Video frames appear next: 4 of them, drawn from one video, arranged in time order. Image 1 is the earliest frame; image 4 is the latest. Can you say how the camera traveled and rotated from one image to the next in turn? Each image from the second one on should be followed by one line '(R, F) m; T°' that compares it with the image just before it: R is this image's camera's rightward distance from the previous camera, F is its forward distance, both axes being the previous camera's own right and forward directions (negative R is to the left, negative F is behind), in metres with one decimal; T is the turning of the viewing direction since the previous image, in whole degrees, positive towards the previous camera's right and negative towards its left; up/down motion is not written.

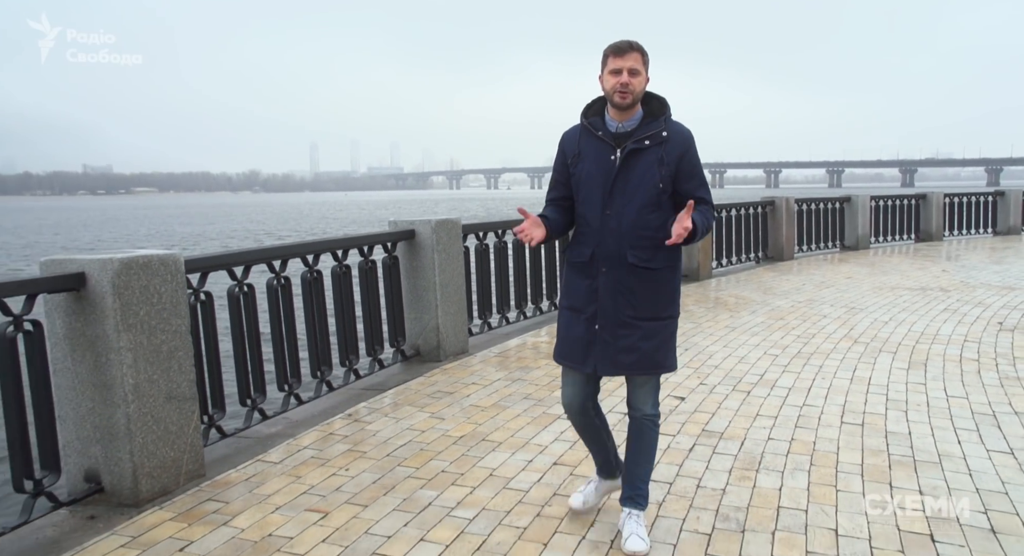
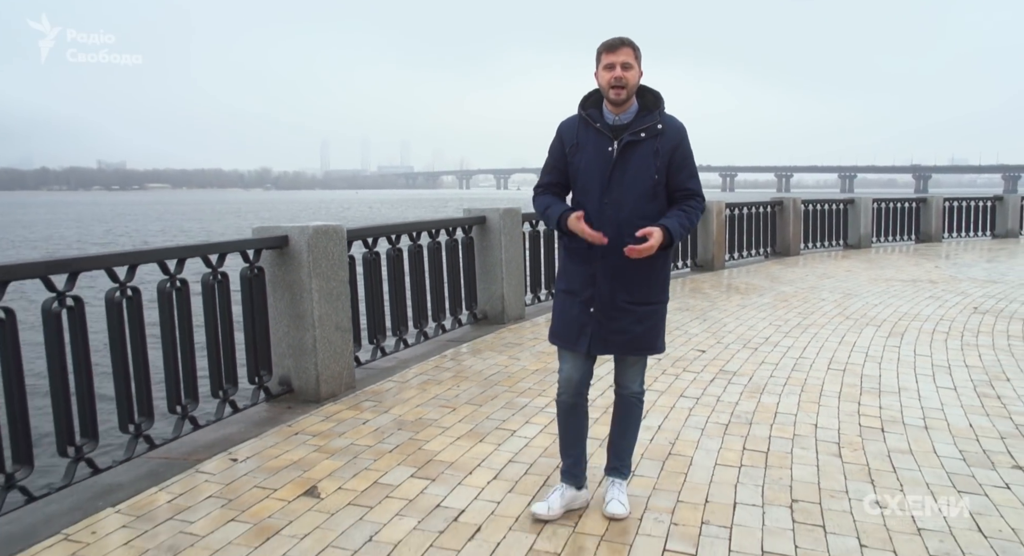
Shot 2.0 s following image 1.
(-0.4, -1.4) m; -1°
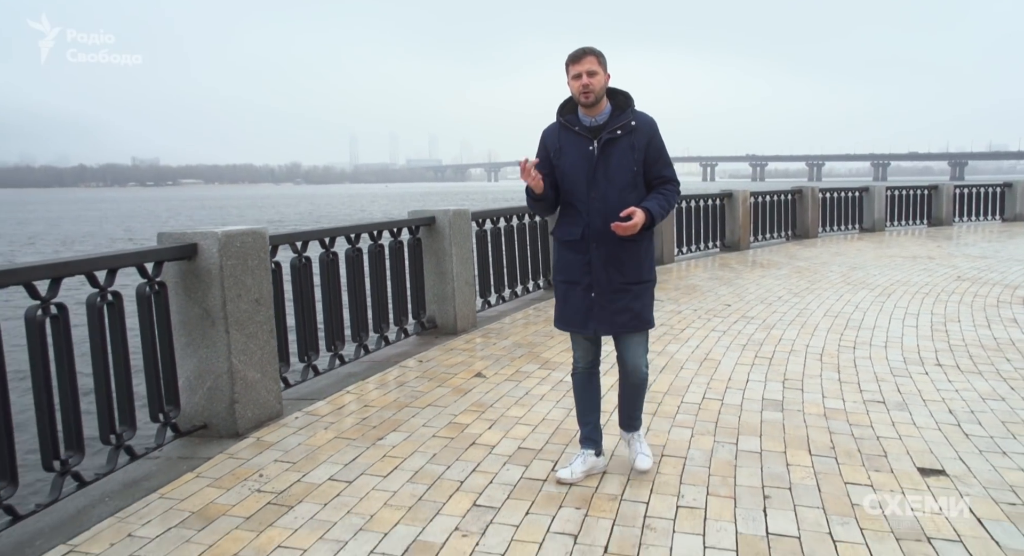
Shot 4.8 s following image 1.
(-0.5, -2.0) m; -2°
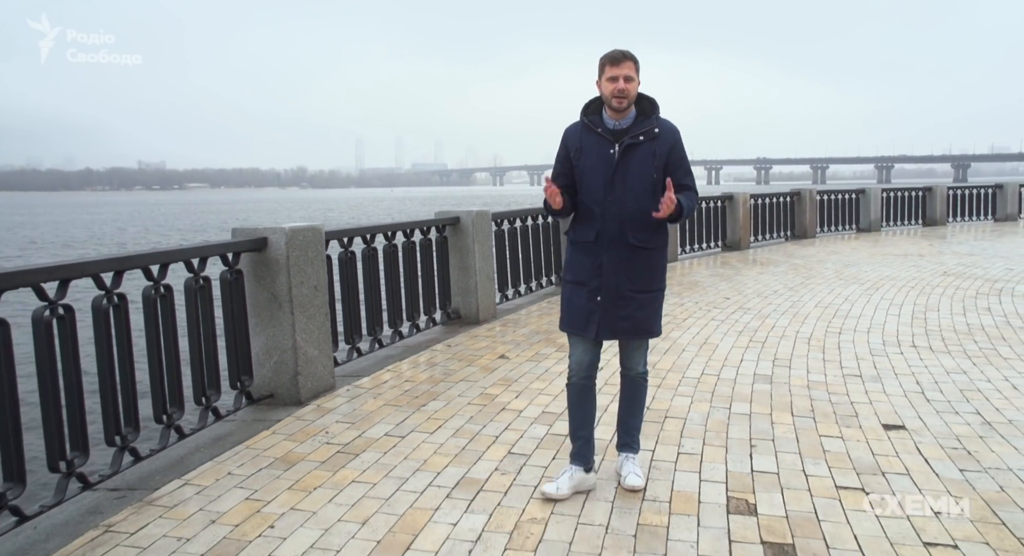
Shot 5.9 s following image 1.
(-0.1, -0.7) m; 0°
